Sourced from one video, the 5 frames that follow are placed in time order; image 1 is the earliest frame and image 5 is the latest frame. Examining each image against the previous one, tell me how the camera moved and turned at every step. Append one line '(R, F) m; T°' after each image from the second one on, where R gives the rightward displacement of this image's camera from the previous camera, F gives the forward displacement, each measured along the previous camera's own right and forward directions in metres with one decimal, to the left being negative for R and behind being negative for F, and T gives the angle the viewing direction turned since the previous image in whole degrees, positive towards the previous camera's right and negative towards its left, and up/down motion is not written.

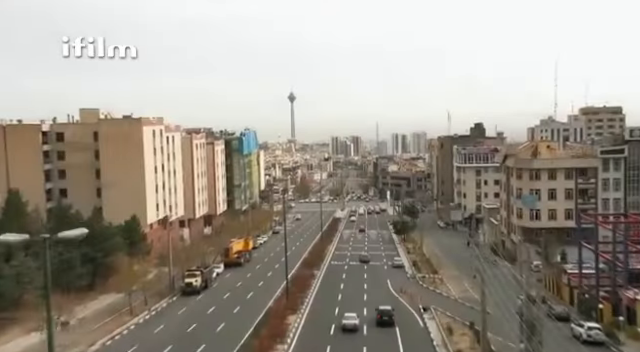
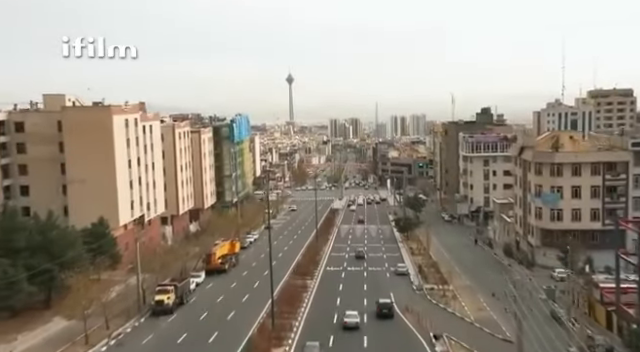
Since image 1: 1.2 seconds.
(+0.2, +3.5) m; 0°
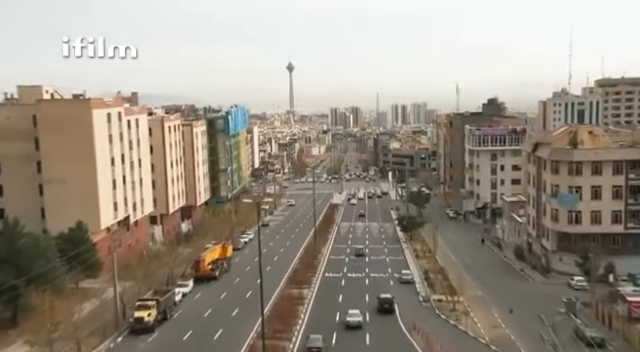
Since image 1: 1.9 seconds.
(+0.1, +2.1) m; 0°
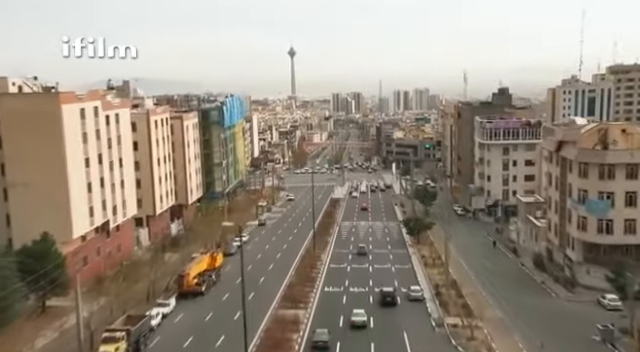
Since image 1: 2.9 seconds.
(+0.1, +2.8) m; 0°
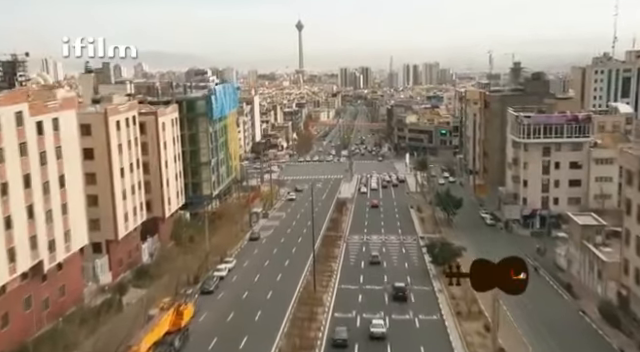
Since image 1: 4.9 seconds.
(+0.2, +6.5) m; -1°
